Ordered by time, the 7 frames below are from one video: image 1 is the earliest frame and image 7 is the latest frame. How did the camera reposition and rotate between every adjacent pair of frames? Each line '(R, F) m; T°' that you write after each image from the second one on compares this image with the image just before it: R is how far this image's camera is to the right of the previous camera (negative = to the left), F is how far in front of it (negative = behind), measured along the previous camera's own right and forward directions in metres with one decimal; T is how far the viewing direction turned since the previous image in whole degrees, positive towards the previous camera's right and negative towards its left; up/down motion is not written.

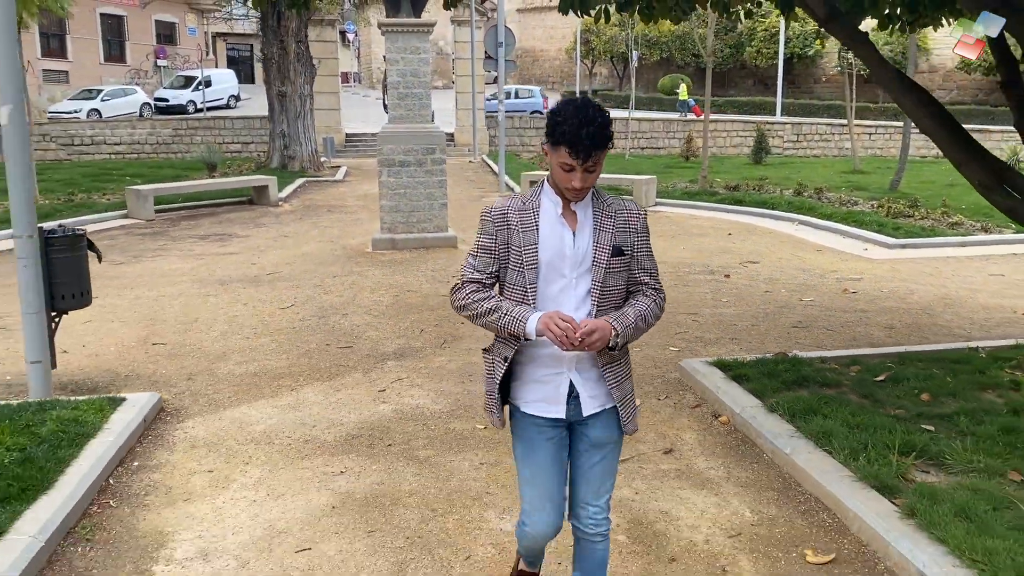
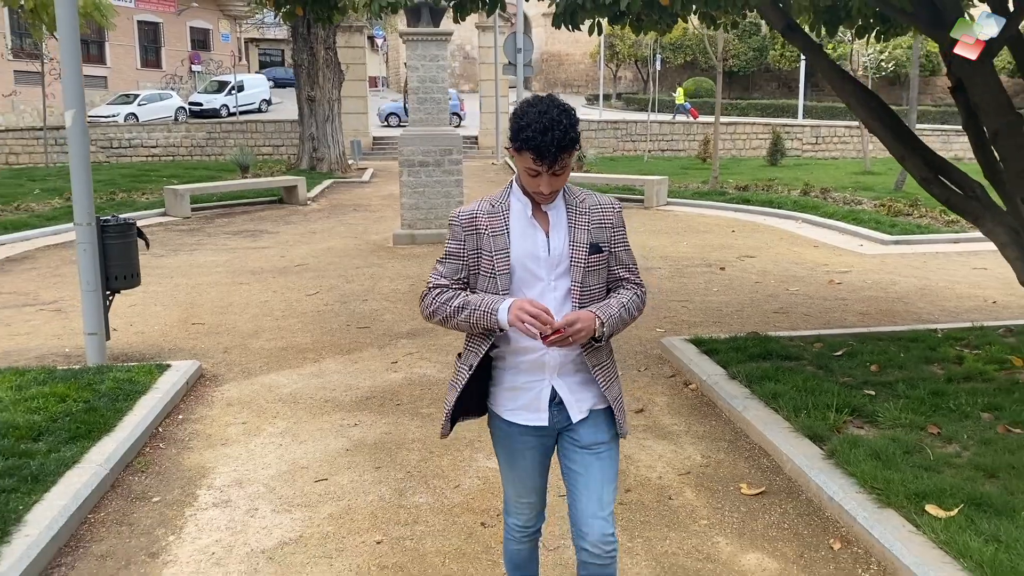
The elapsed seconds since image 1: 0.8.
(+0.2, -0.6) m; -2°
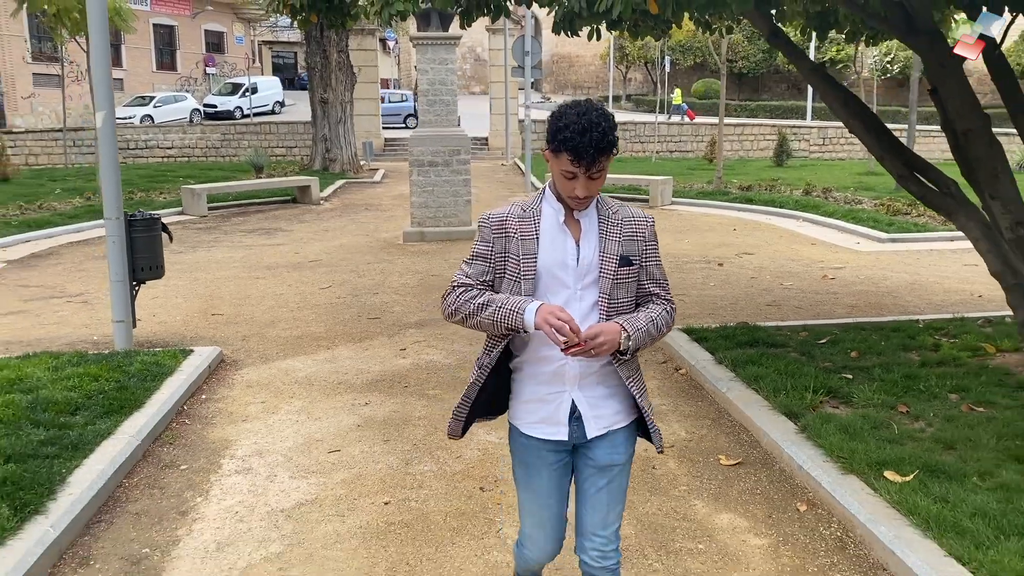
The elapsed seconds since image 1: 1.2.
(+0.1, -0.3) m; -1°
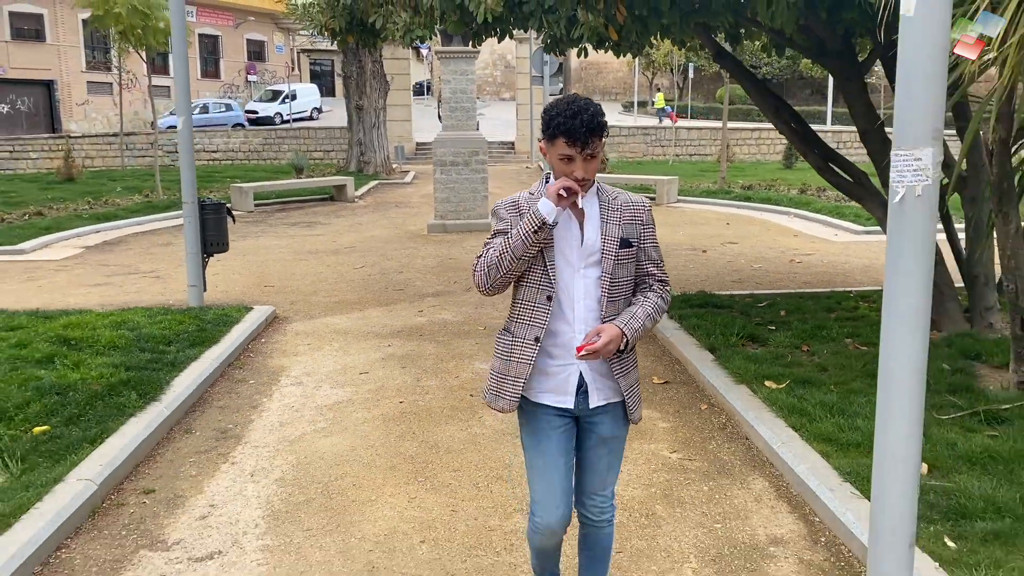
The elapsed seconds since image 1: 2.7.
(+0.3, -1.3) m; -2°
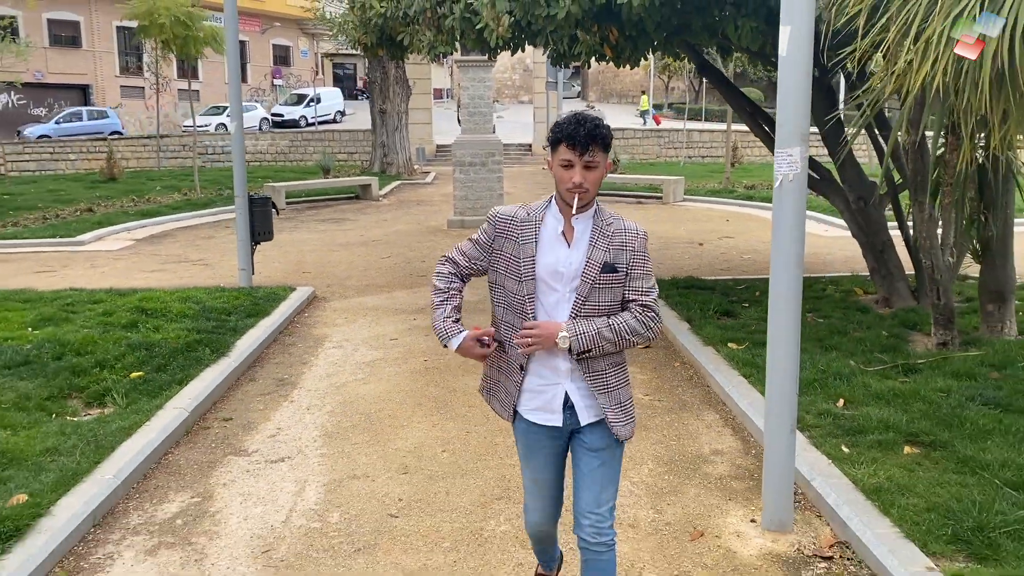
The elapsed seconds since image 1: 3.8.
(+0.1, -1.0) m; -1°
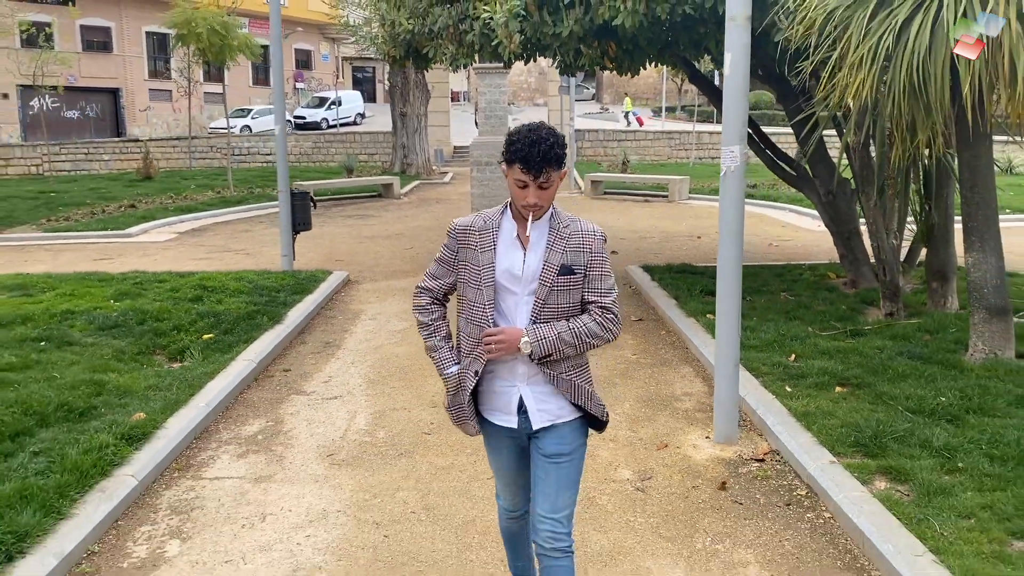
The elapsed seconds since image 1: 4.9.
(0.0, -1.0) m; -1°
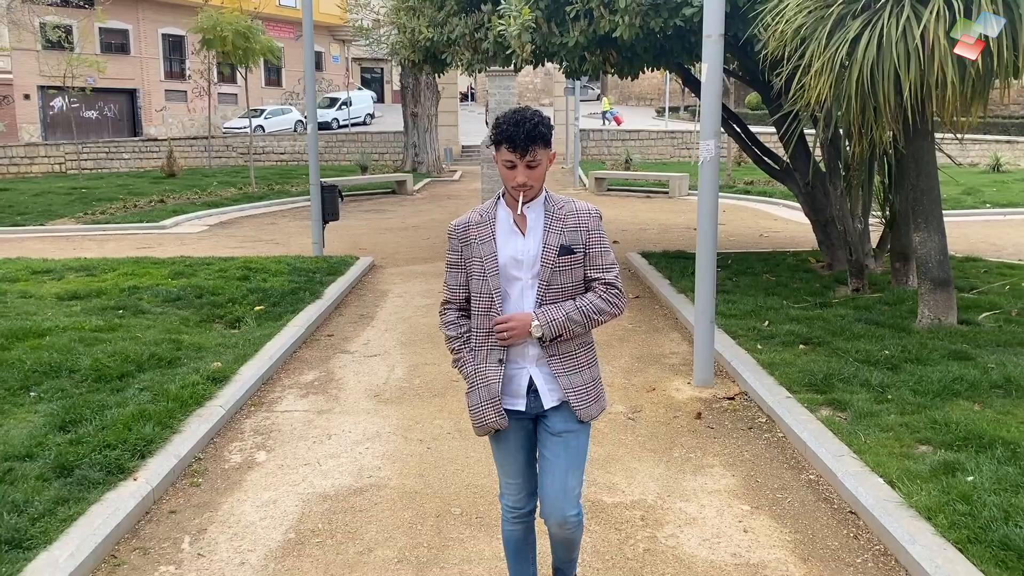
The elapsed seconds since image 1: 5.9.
(-0.1, -0.9) m; 0°
